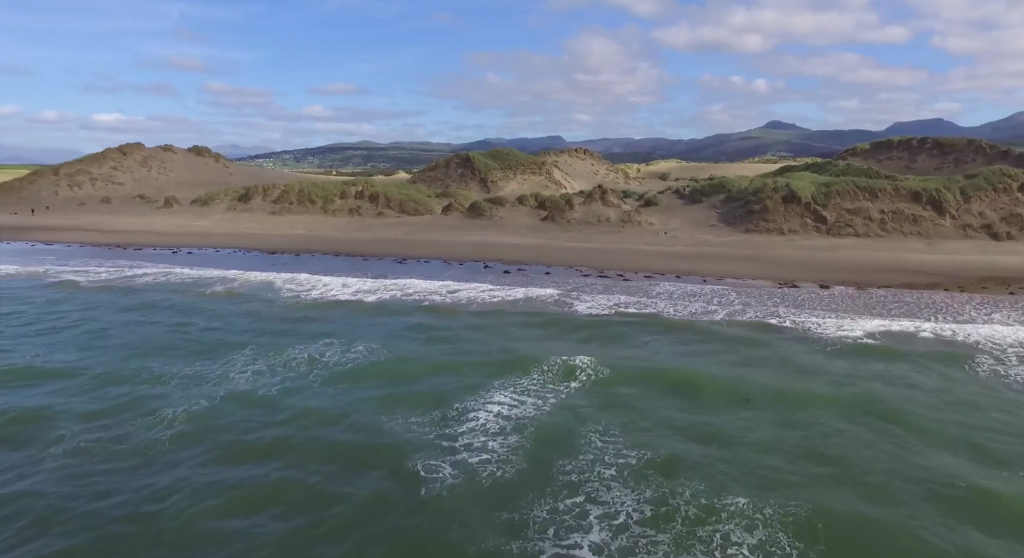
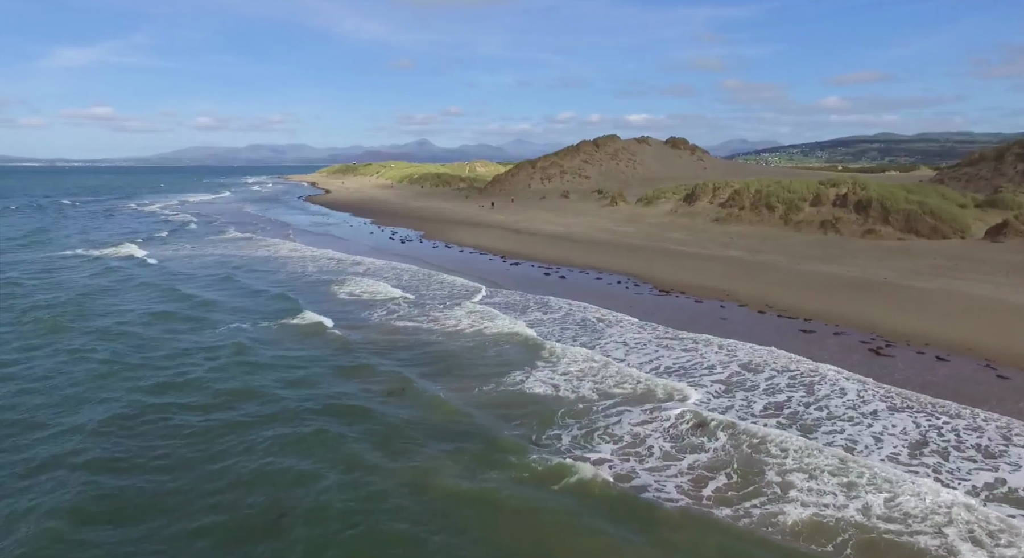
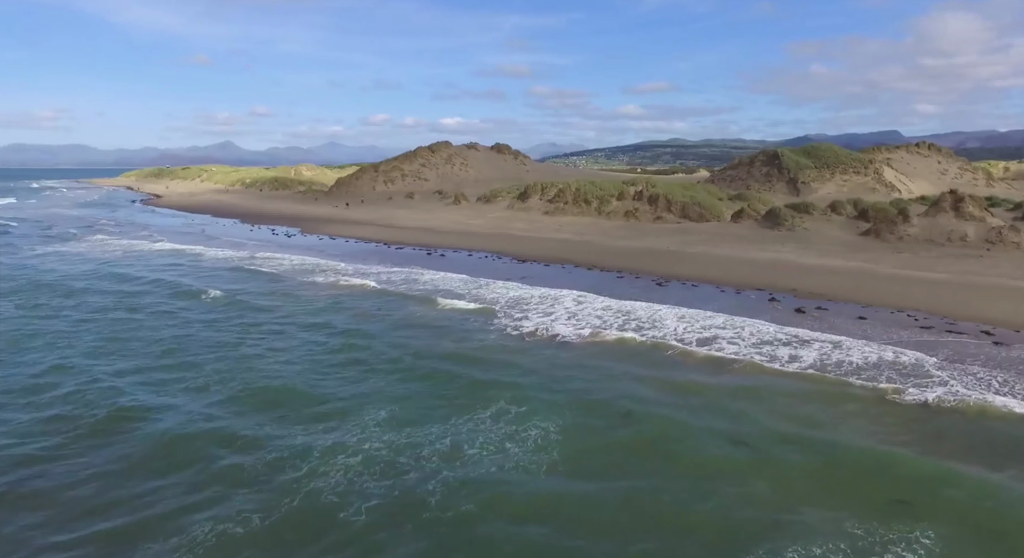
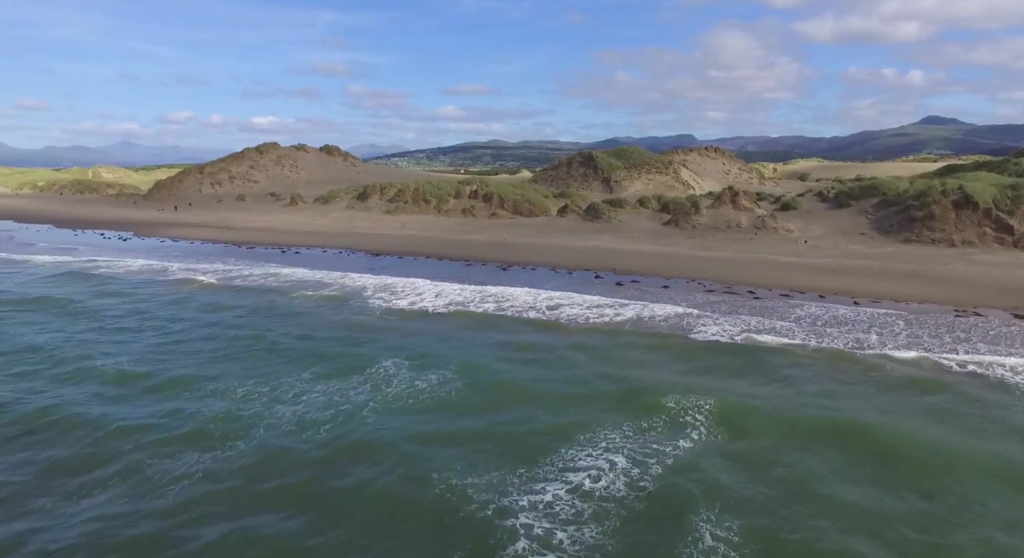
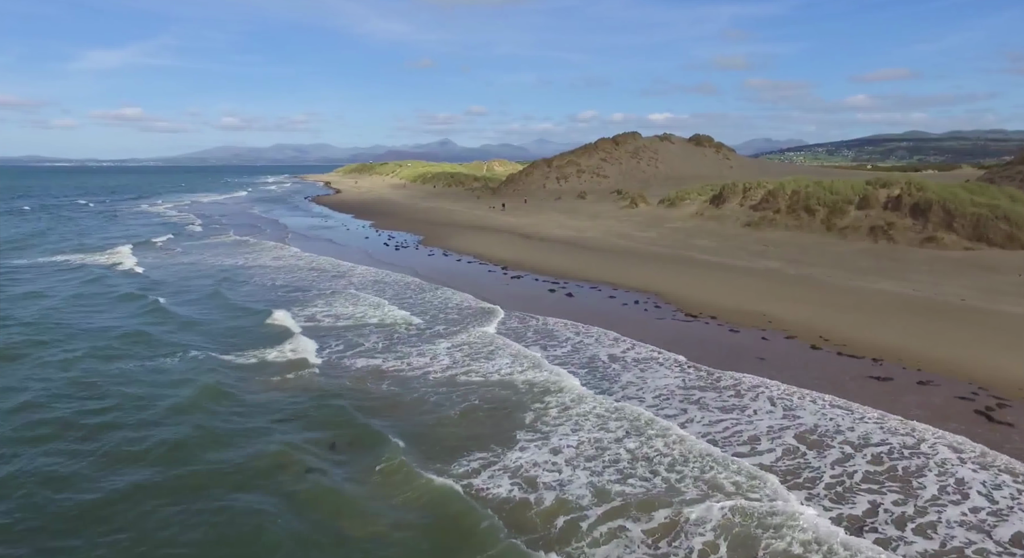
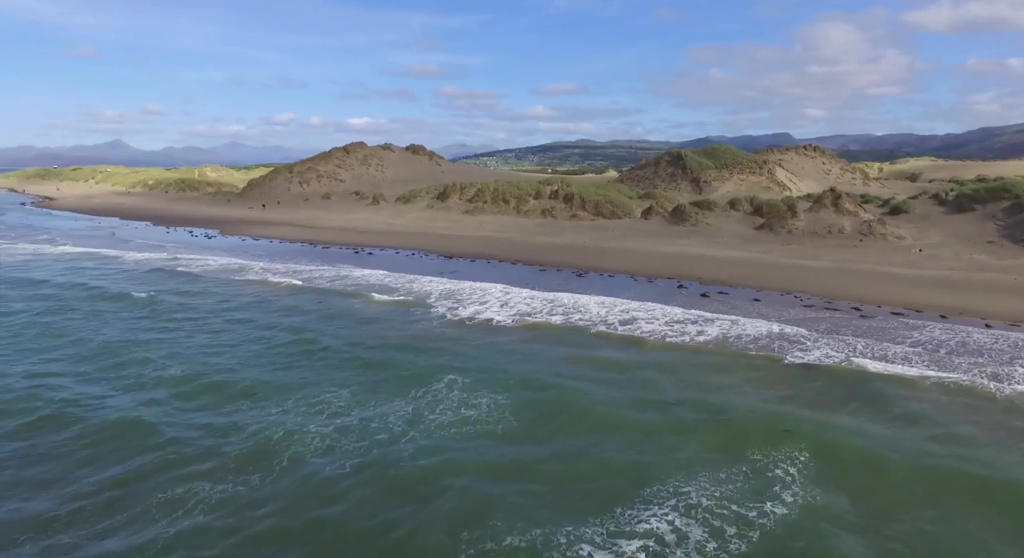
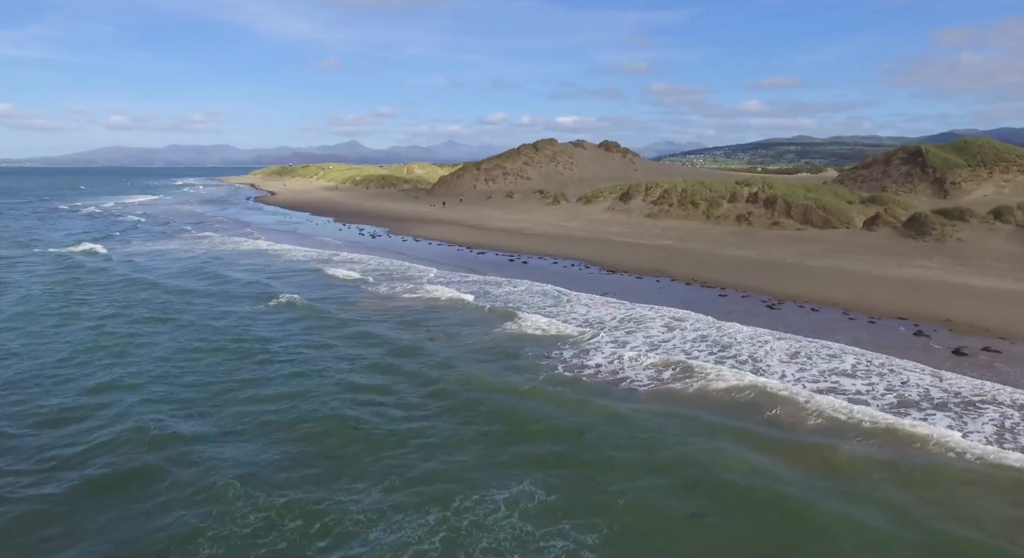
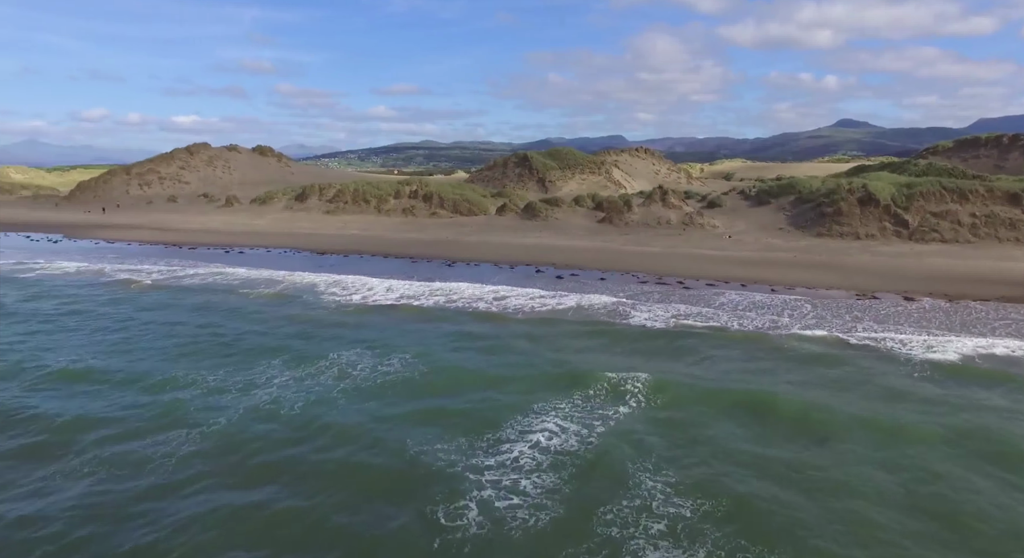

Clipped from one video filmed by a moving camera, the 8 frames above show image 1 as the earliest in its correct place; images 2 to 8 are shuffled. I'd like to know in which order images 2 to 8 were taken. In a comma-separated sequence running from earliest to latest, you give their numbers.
8, 4, 6, 3, 7, 2, 5
